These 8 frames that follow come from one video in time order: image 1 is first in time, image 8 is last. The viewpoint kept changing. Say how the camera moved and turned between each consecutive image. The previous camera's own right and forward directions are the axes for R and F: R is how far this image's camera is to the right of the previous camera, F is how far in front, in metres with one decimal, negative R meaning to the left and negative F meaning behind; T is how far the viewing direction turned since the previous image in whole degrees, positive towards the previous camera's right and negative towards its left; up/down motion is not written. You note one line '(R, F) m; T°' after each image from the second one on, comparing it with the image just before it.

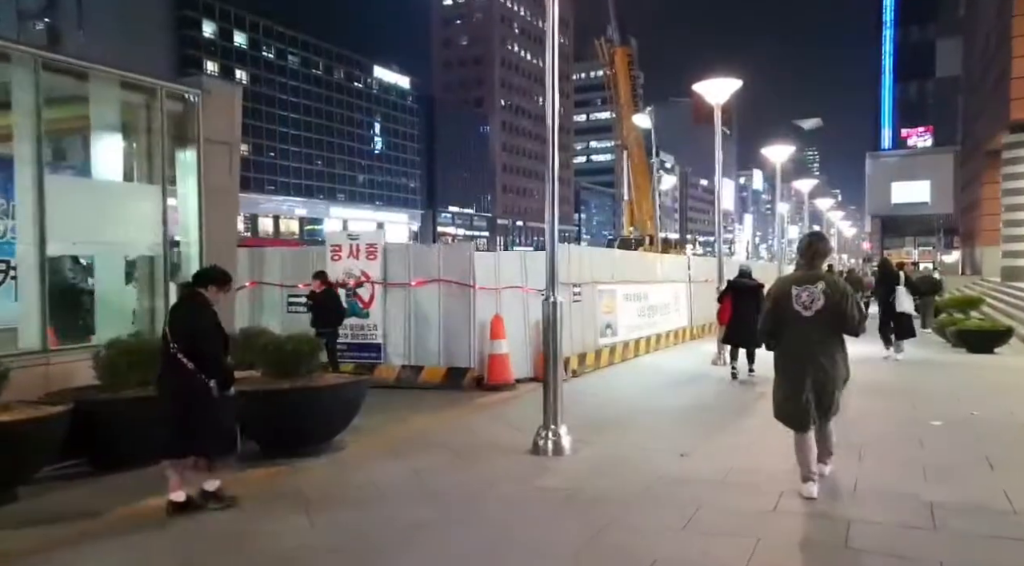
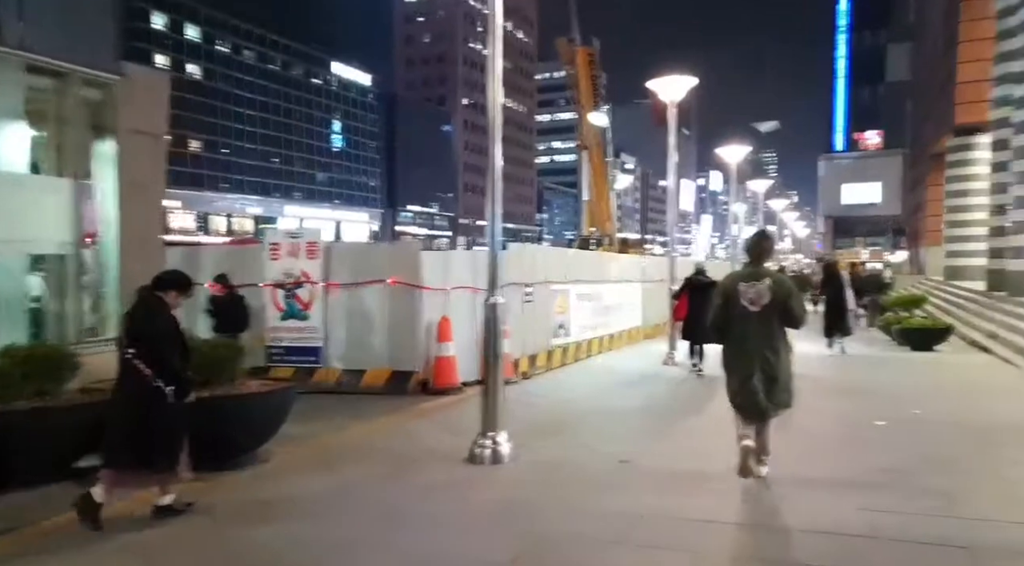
(+0.2, +0.3) m; +3°
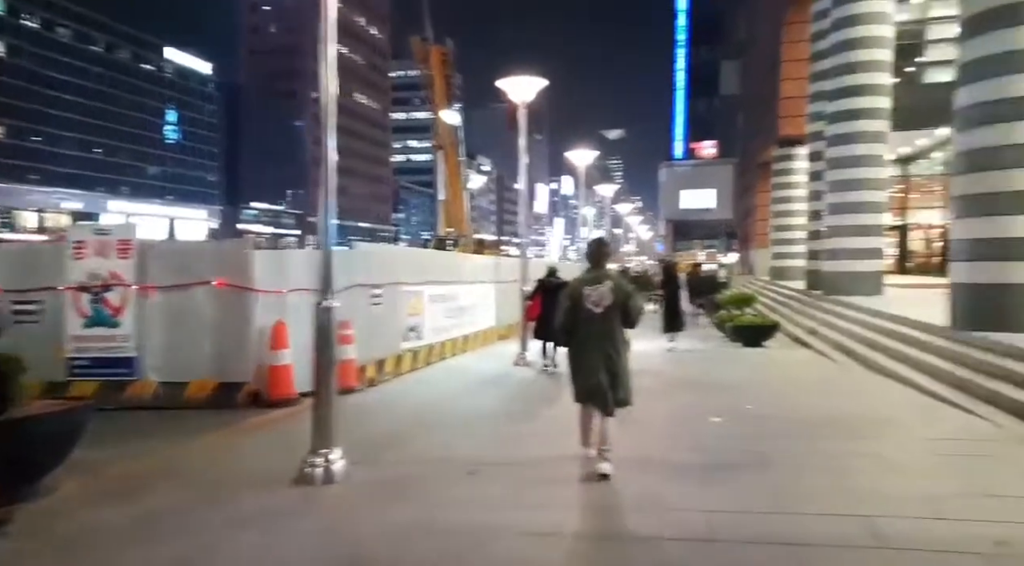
(+0.2, +0.4) m; +11°
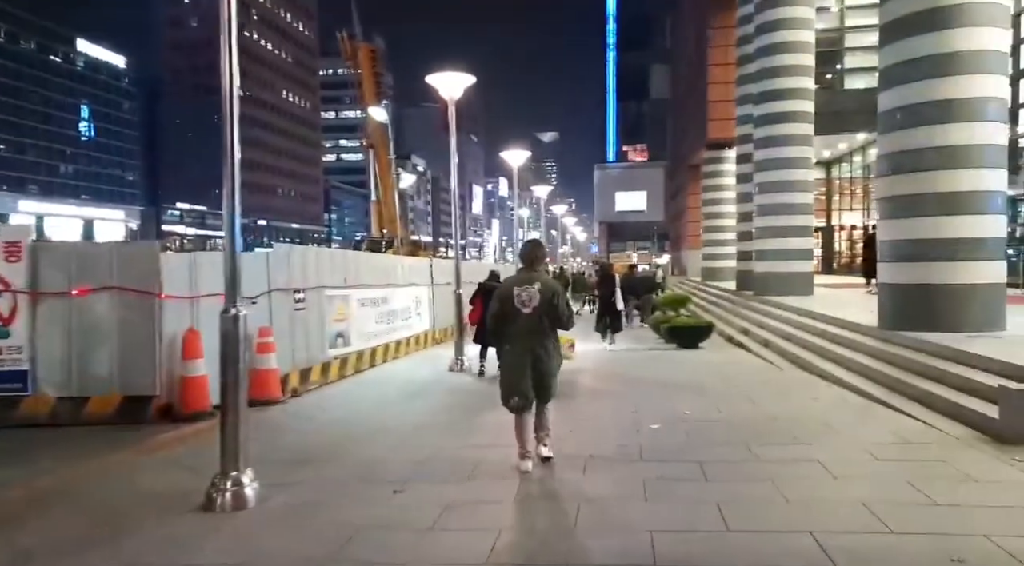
(0.0, +0.4) m; +5°
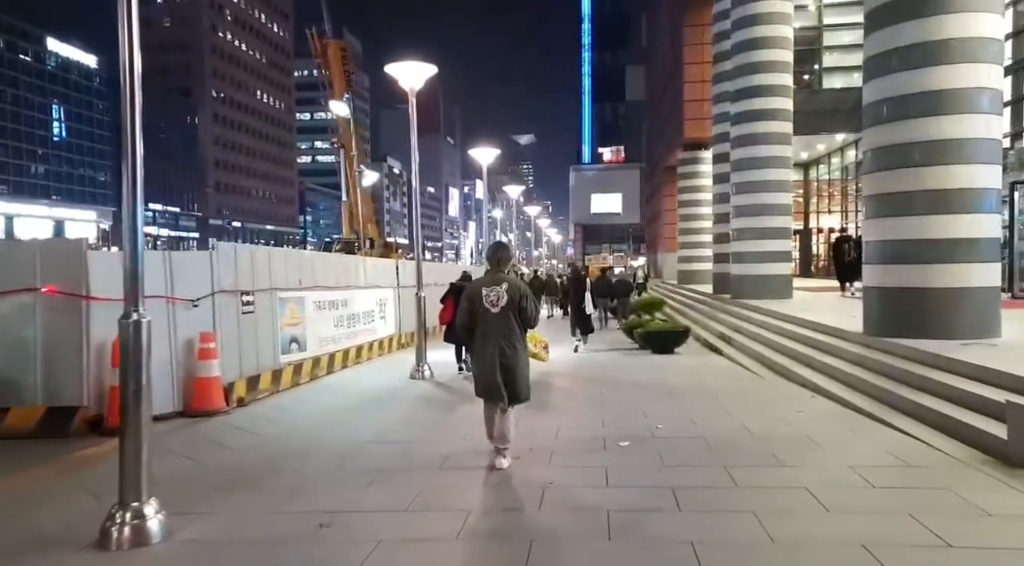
(+0.2, +0.7) m; +2°
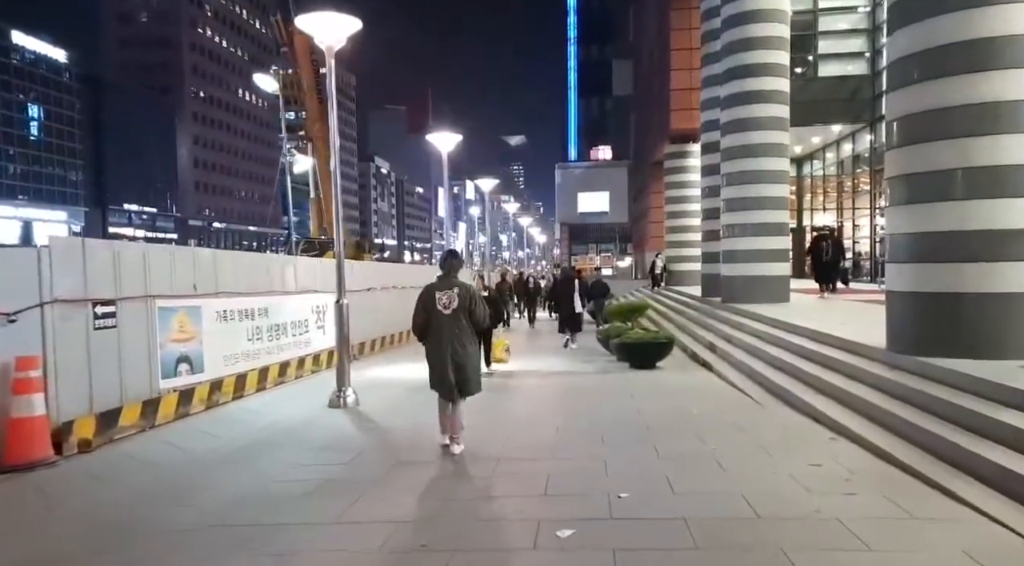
(+0.6, +2.2) m; +1°
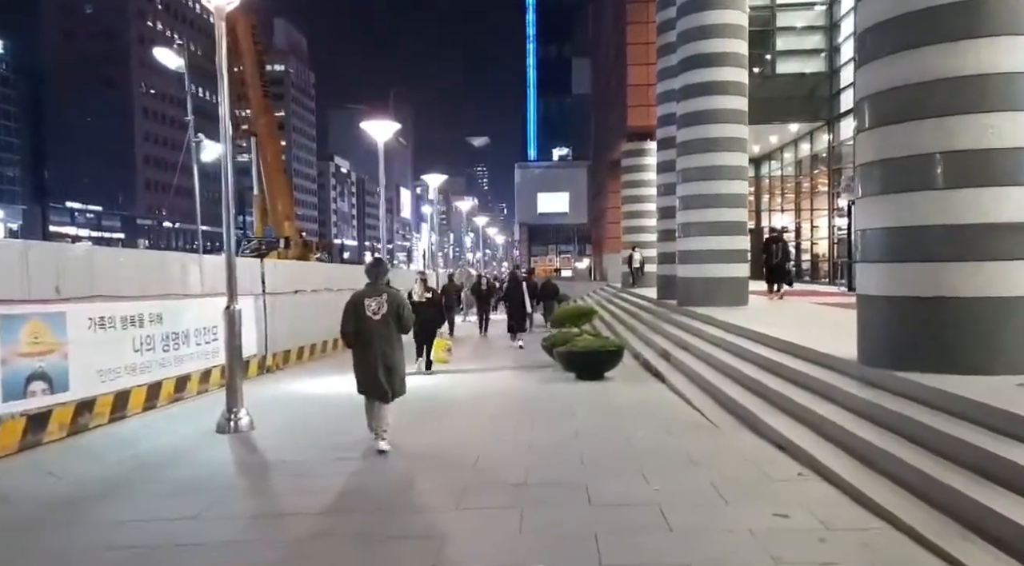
(+0.5, +1.2) m; +3°
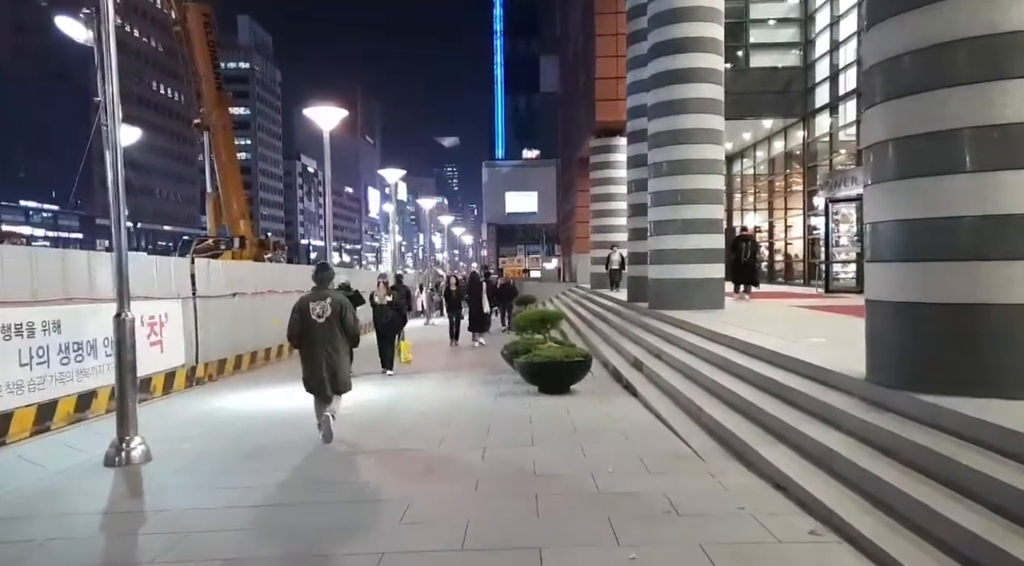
(+0.2, +1.2) m; +2°
